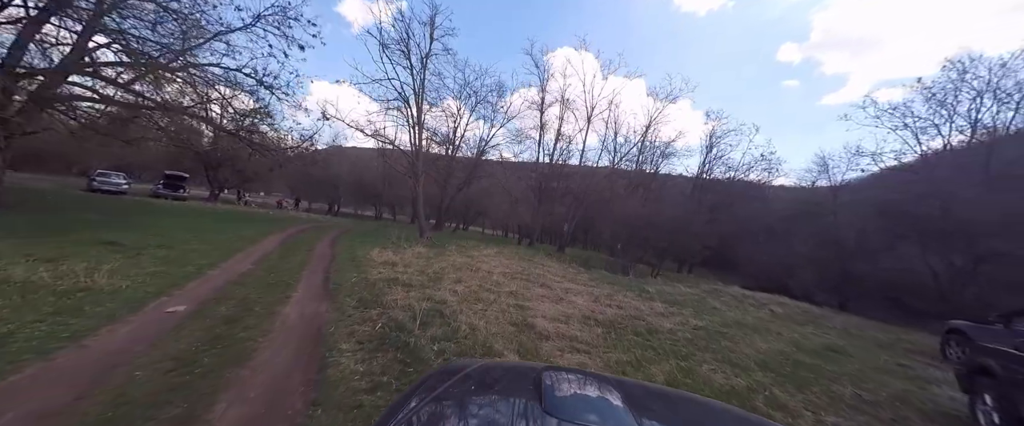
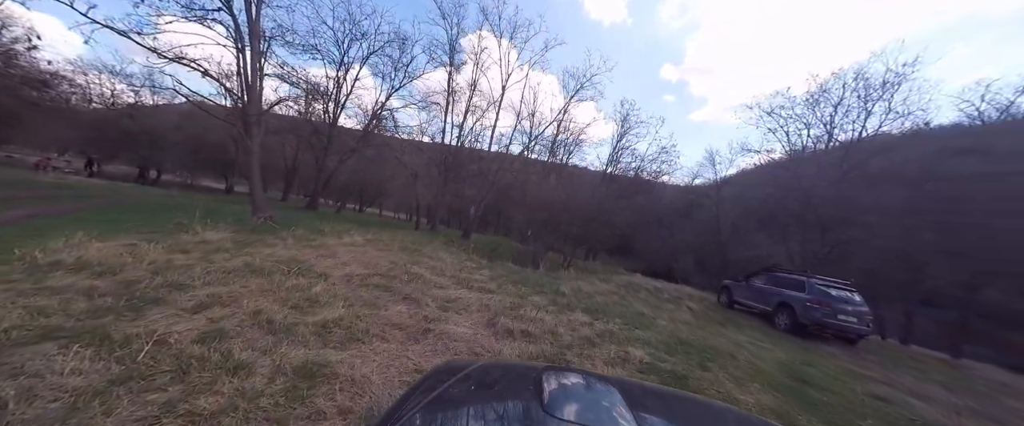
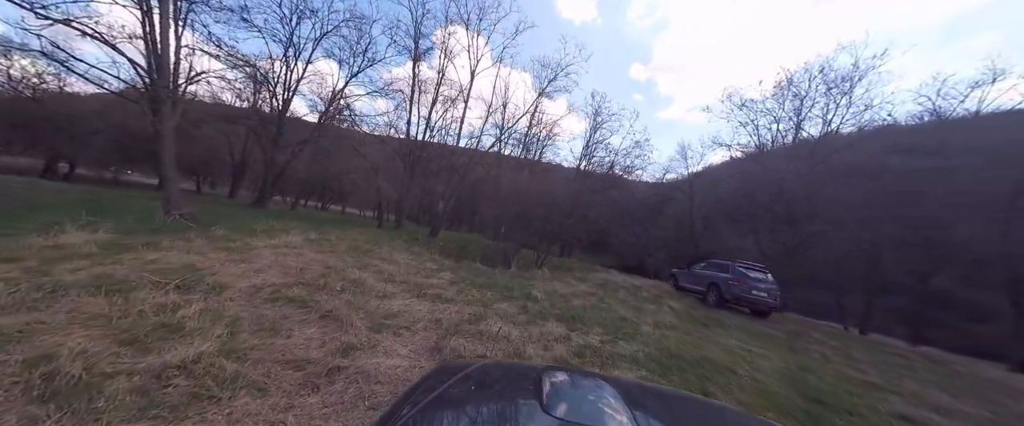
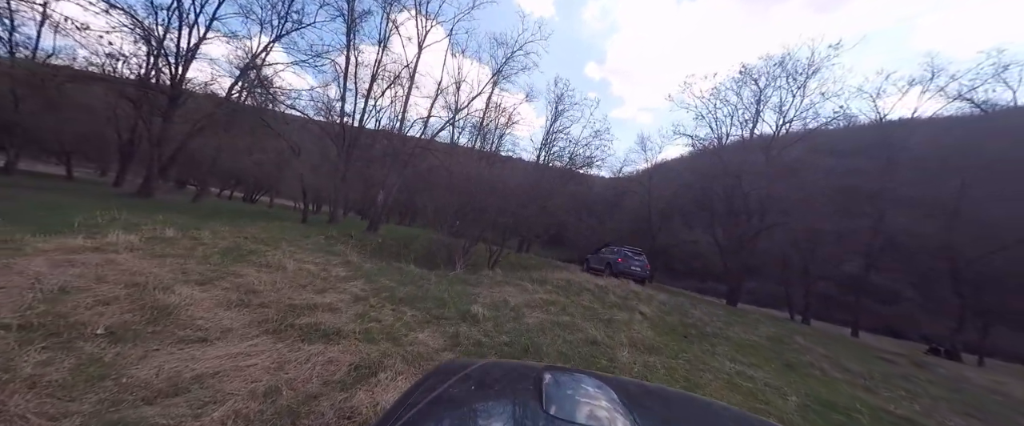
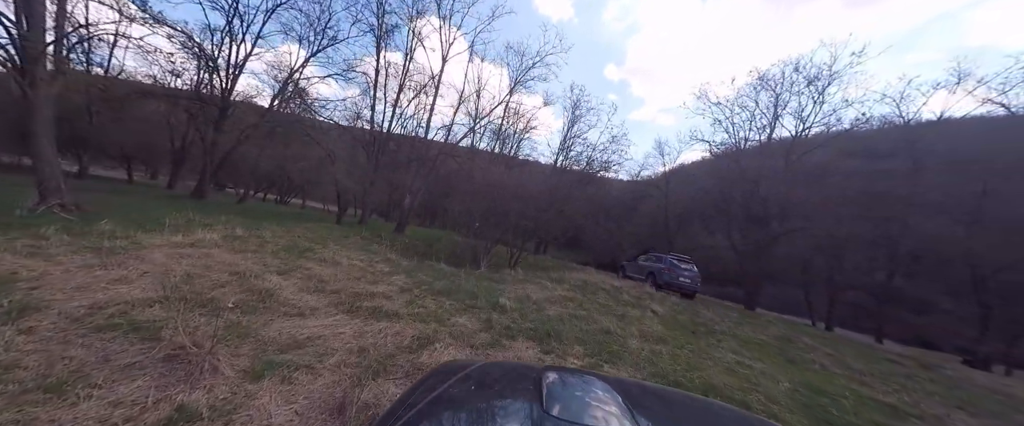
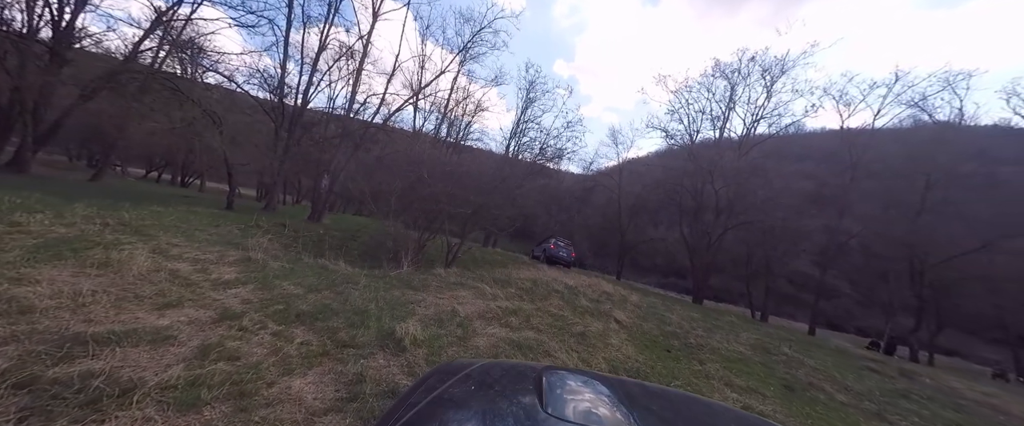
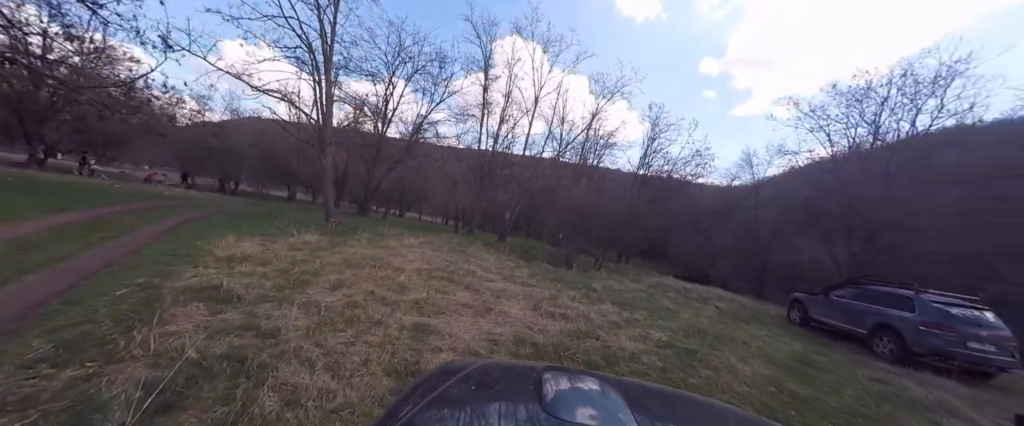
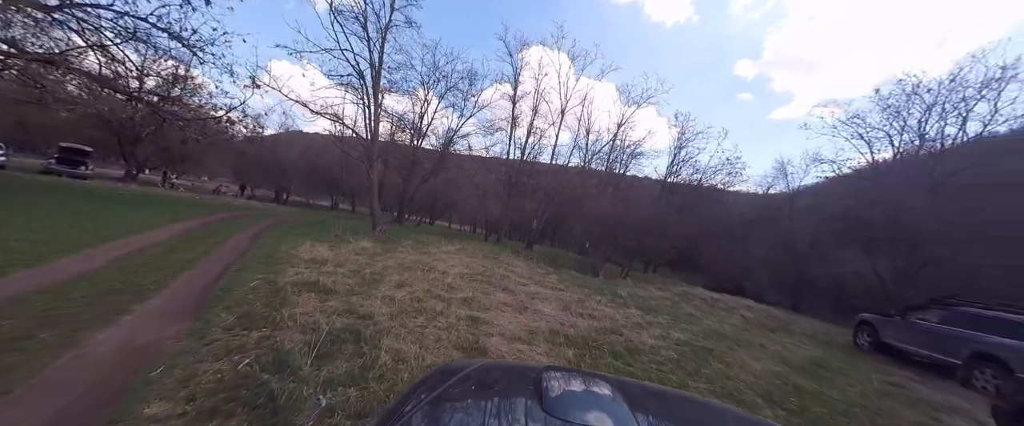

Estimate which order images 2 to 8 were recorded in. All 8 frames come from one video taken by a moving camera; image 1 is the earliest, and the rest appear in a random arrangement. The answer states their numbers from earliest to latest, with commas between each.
8, 7, 2, 3, 5, 4, 6
